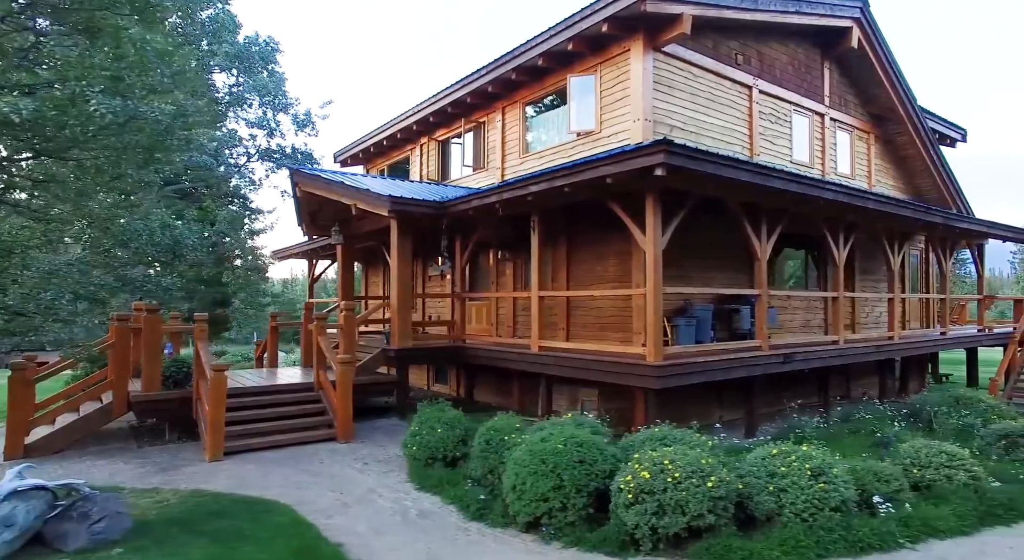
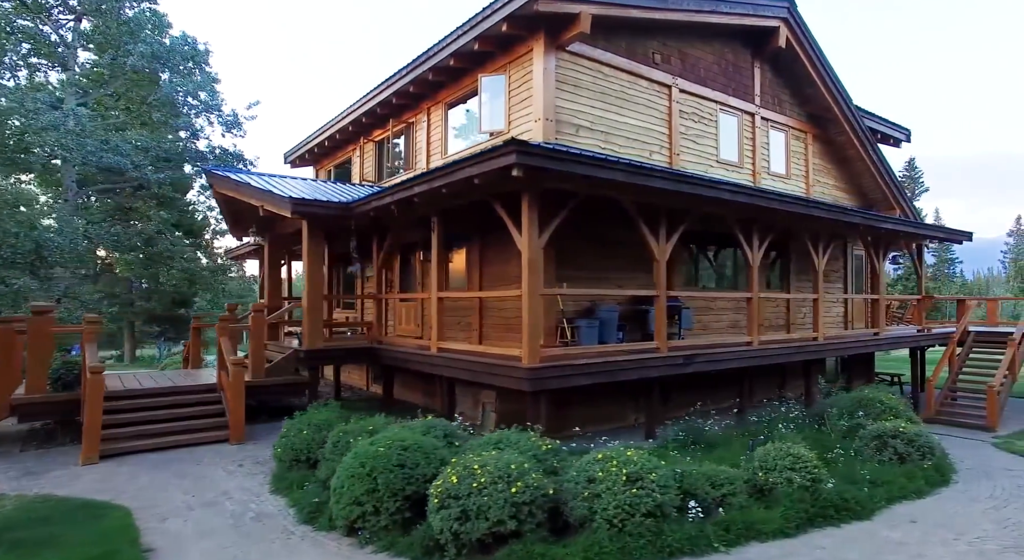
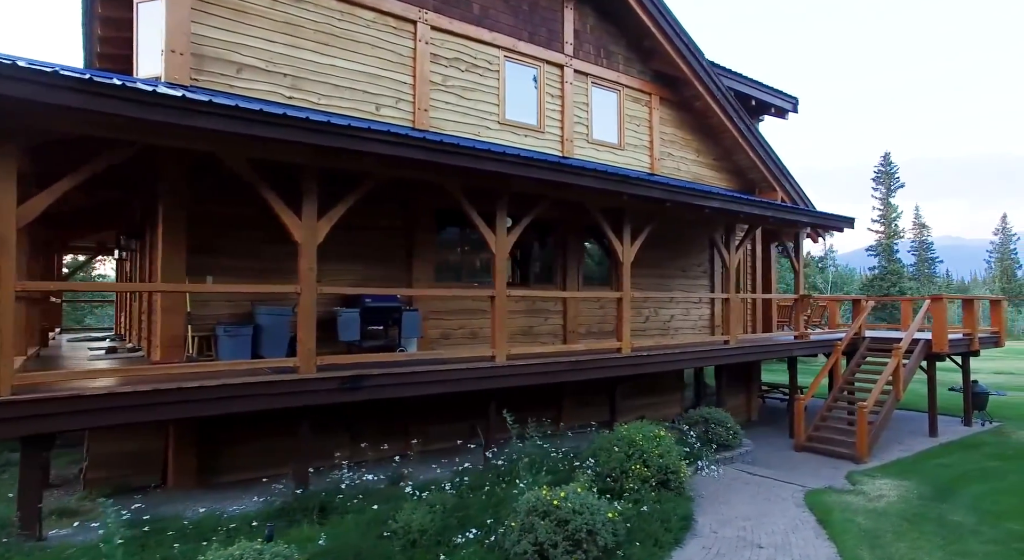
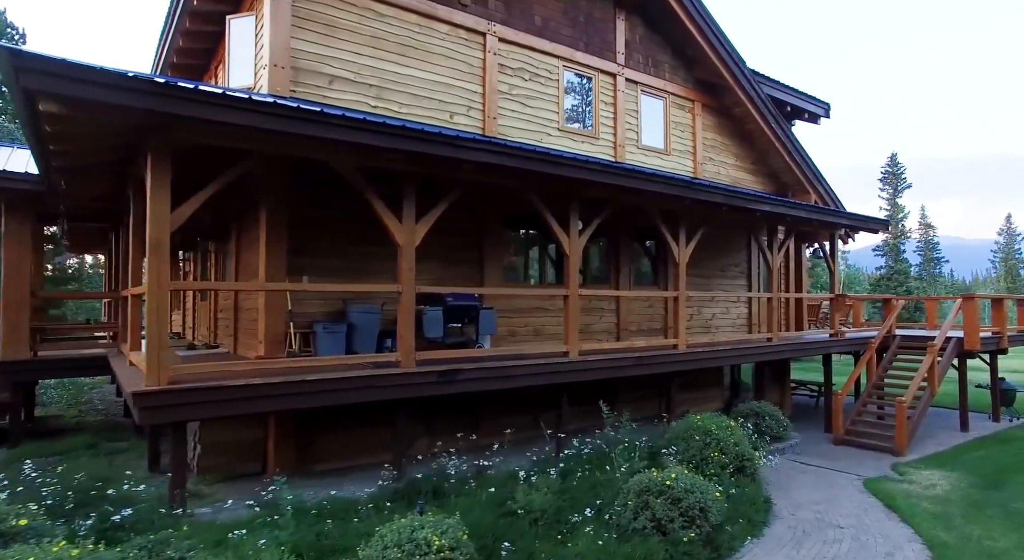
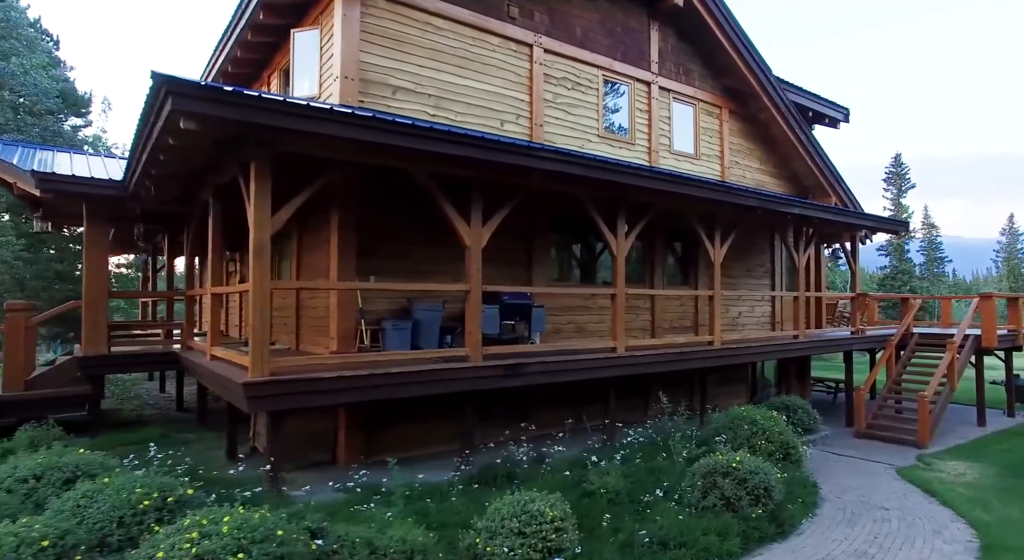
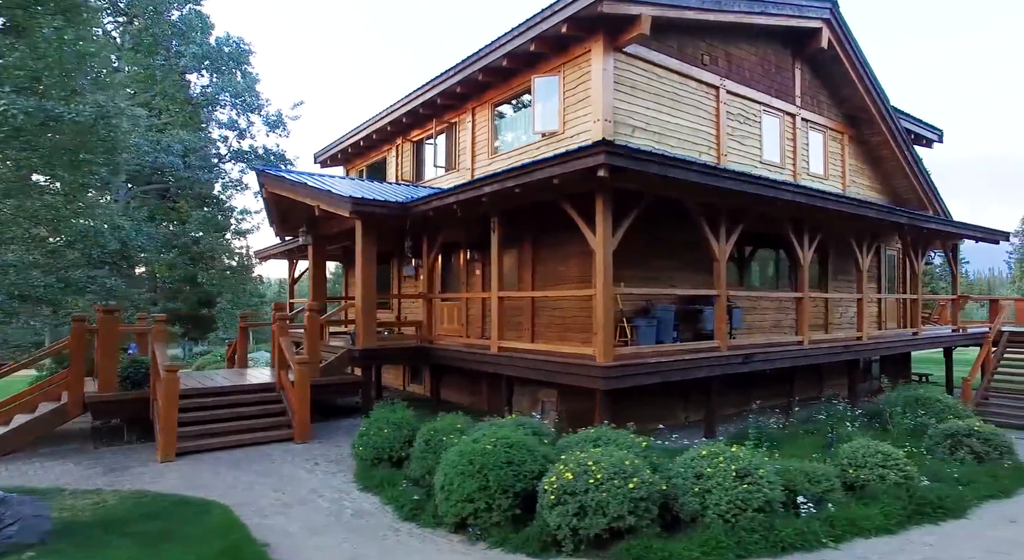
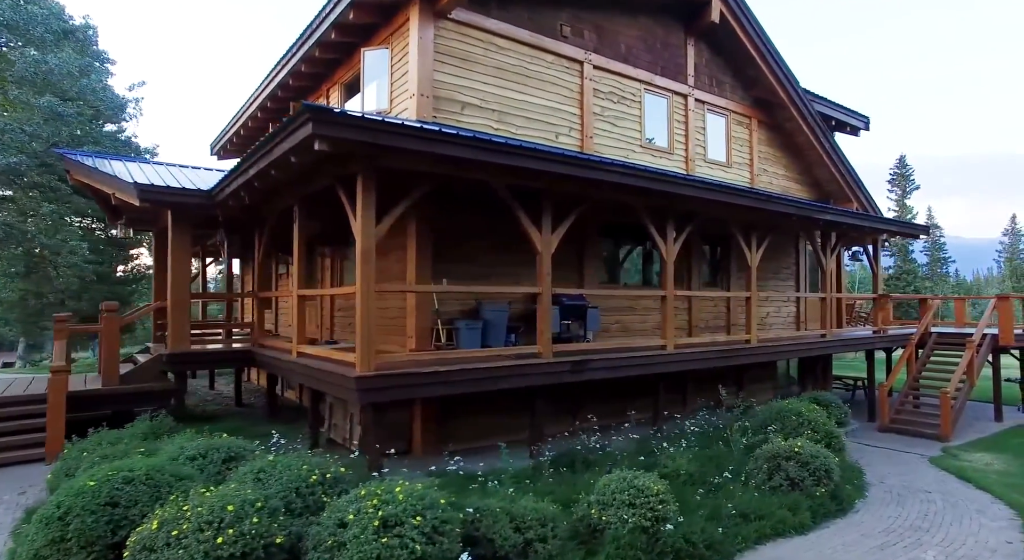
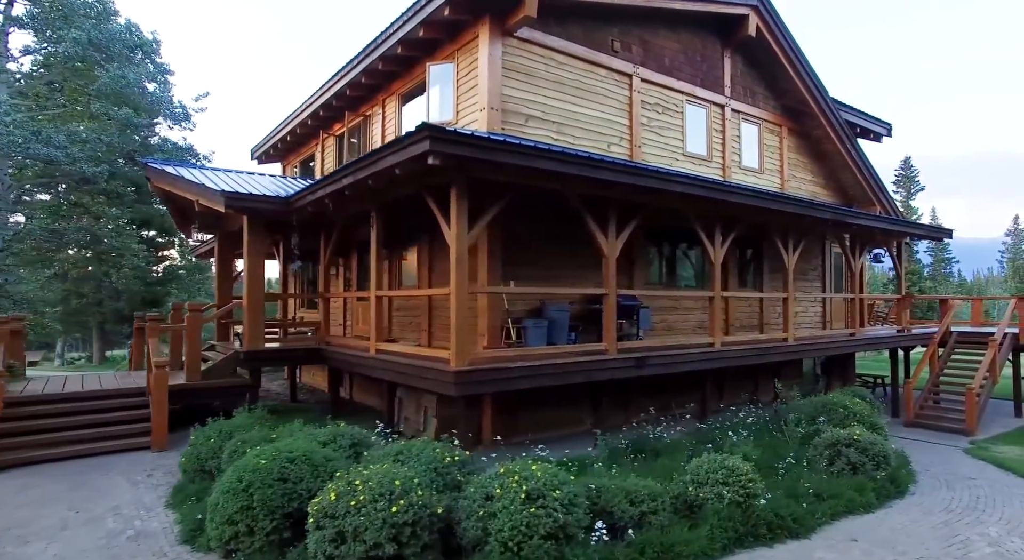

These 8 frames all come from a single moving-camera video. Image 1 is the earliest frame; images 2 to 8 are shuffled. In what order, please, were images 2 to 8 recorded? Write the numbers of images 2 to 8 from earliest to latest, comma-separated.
6, 2, 8, 7, 5, 4, 3
